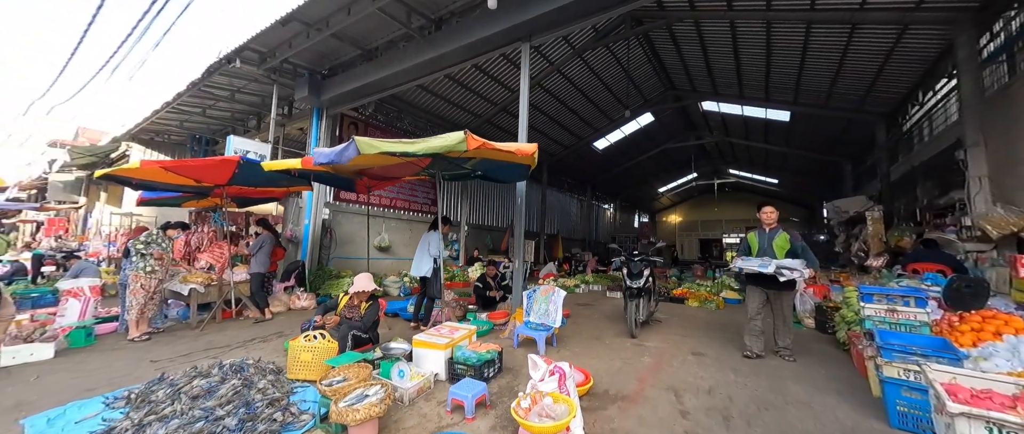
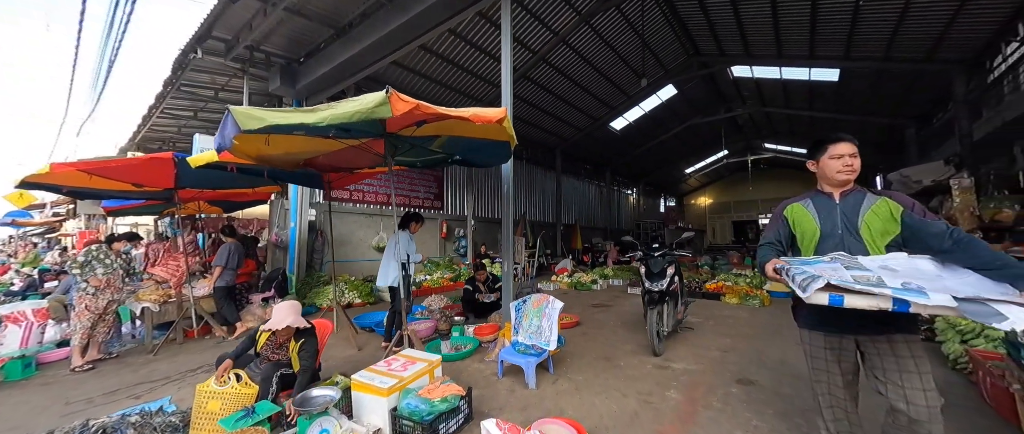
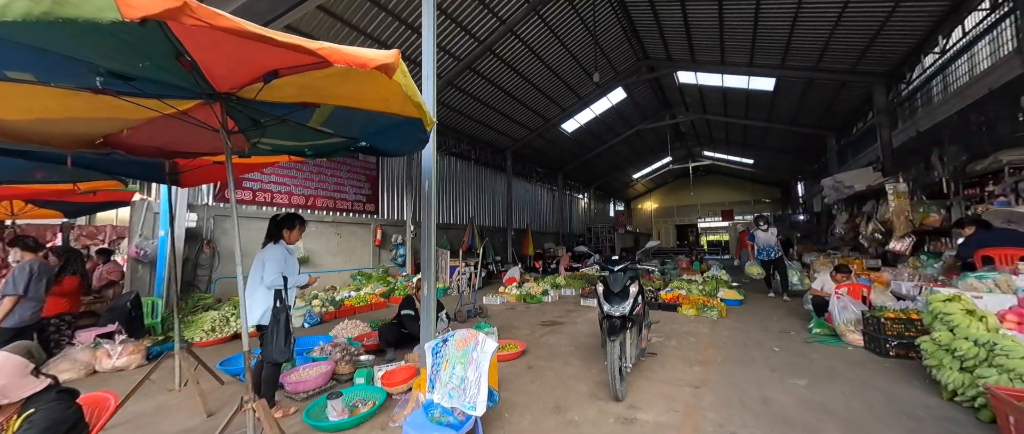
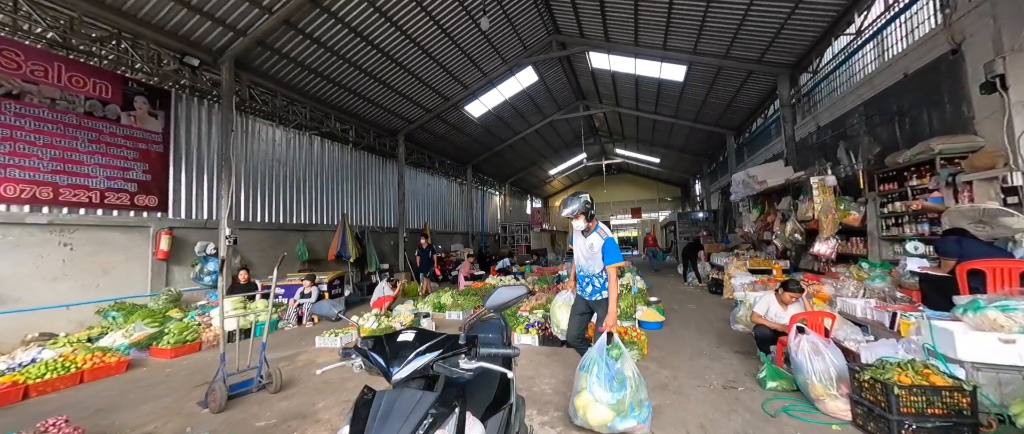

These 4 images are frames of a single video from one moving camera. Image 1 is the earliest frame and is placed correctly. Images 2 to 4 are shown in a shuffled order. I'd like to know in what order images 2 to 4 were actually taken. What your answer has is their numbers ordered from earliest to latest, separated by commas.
2, 3, 4
